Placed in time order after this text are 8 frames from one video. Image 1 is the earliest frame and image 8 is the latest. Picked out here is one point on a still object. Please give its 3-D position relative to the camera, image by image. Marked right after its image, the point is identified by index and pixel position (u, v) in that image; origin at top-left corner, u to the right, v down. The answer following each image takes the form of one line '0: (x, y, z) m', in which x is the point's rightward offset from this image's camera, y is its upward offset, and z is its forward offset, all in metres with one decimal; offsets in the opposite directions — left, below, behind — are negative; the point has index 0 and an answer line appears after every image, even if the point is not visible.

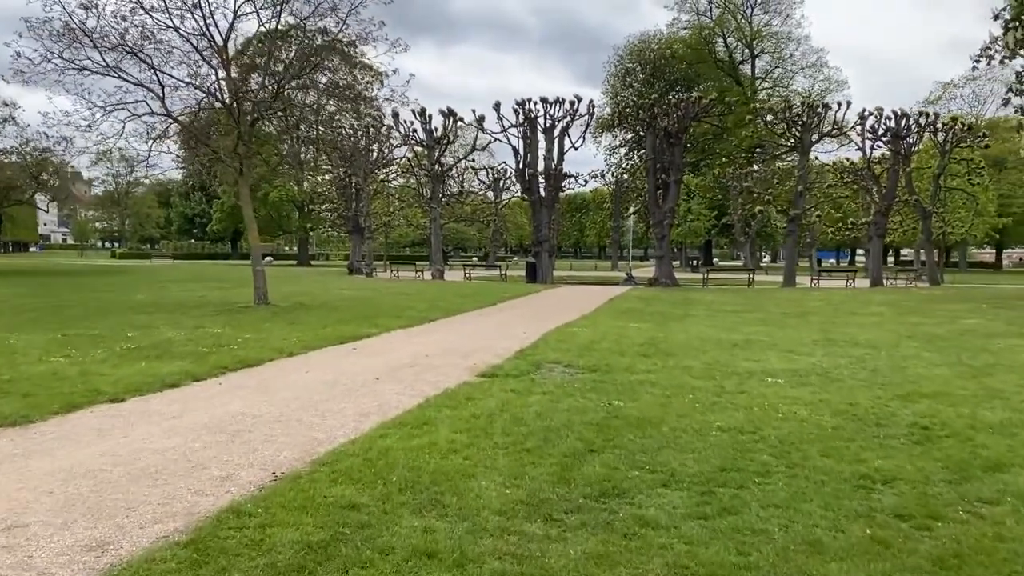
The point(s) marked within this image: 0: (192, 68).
0: (-7.0, +4.8, +18.8) m
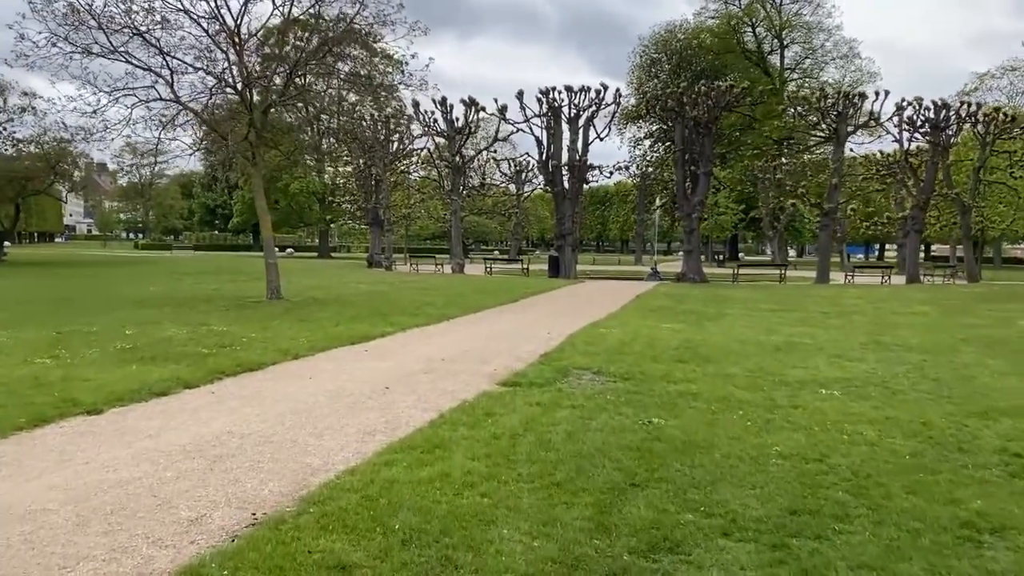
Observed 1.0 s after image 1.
0: (-6.5, +4.9, +18.0) m
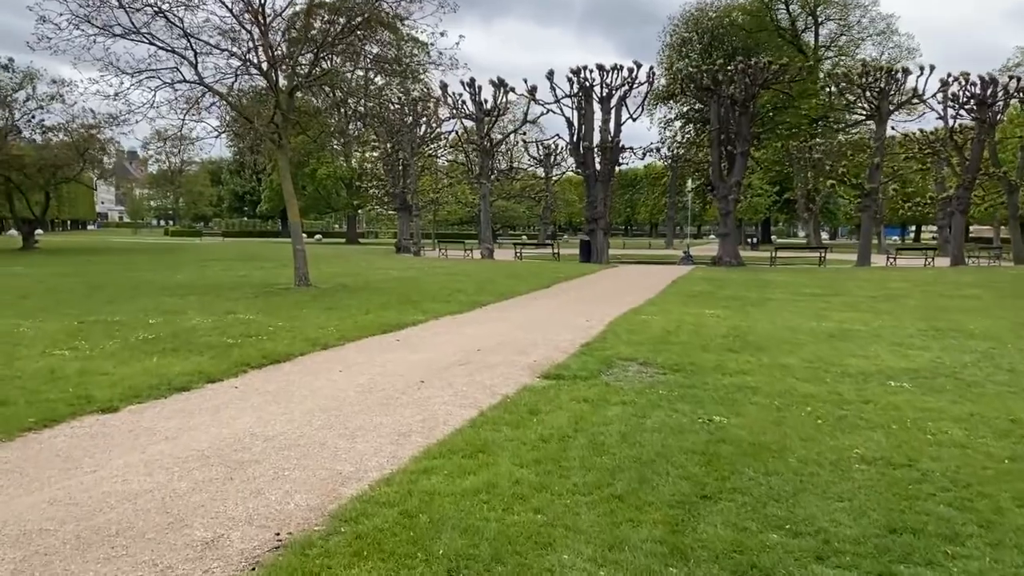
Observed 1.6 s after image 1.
0: (-5.8, +5.2, +17.6) m
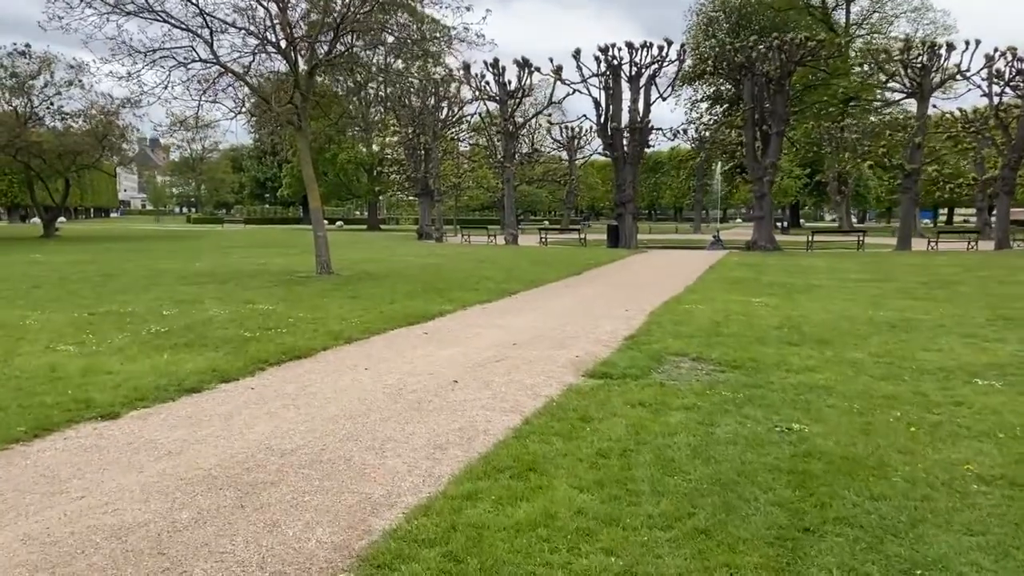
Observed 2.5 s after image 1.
0: (-5.2, +5.4, +16.9) m
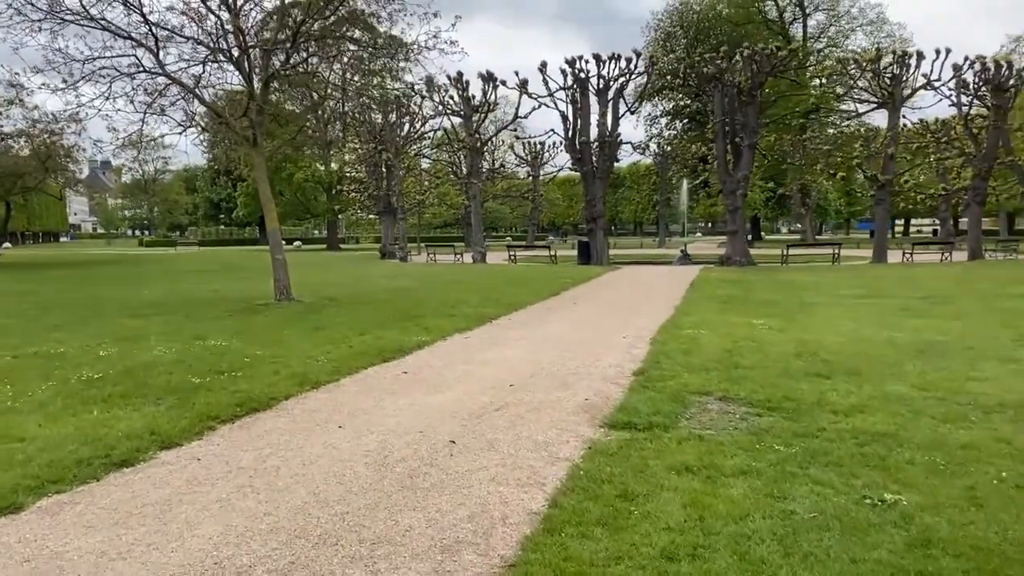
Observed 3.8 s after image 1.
0: (-5.8, +4.9, +15.6) m
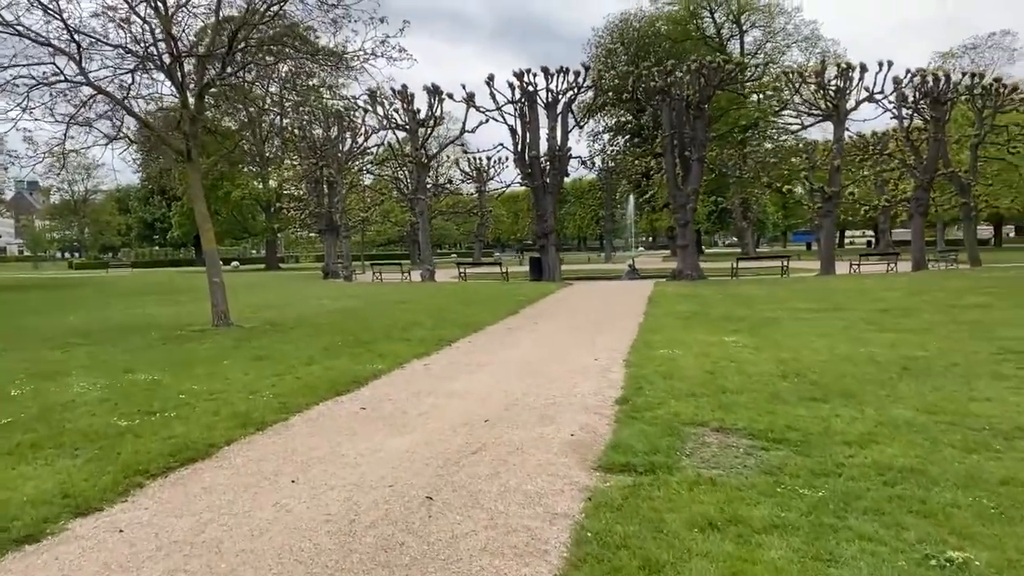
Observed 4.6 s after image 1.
0: (-6.6, +4.4, +14.5) m
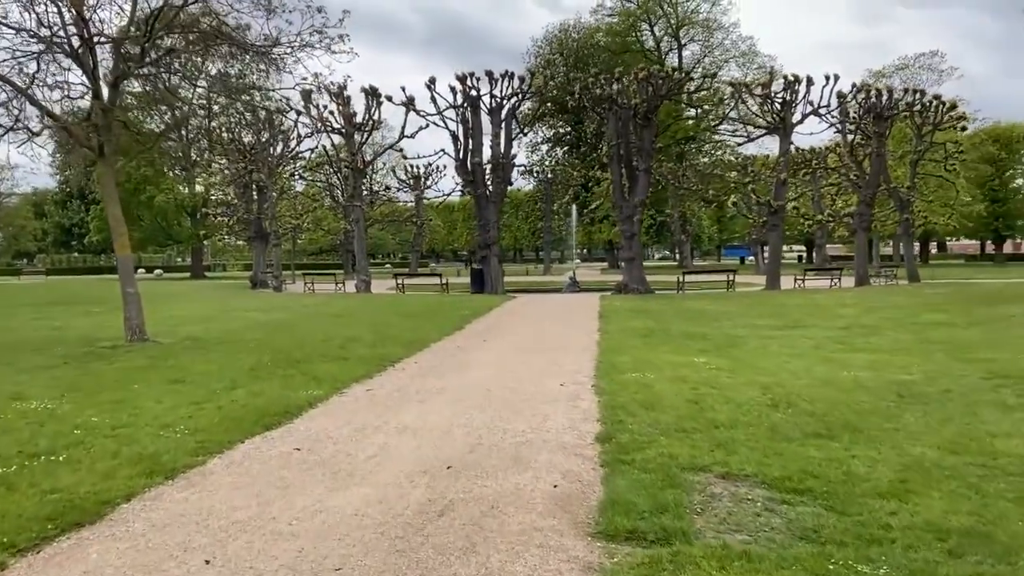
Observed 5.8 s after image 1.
0: (-7.4, +4.3, +13.0) m
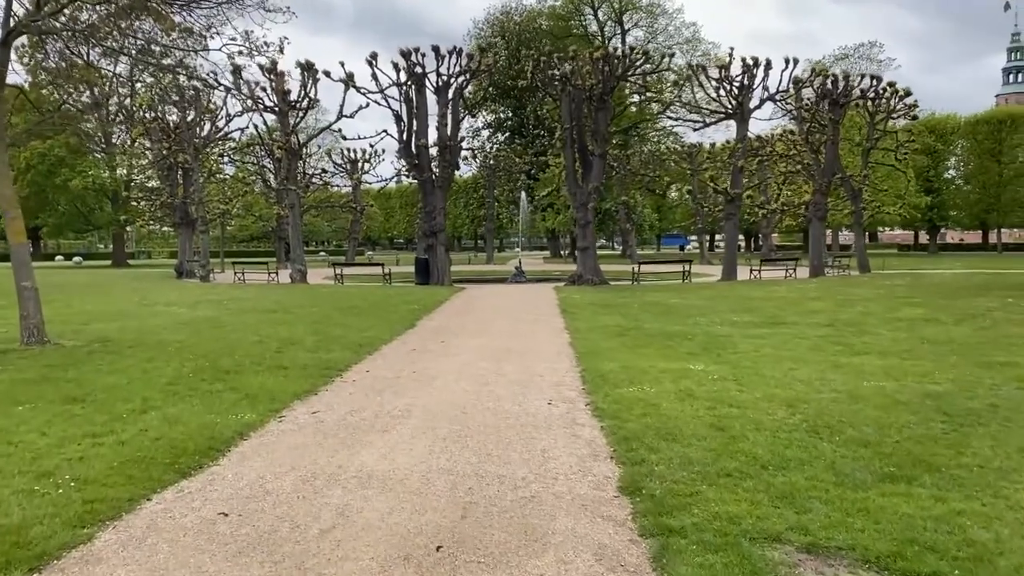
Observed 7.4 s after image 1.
0: (-7.9, +4.3, +10.9) m
